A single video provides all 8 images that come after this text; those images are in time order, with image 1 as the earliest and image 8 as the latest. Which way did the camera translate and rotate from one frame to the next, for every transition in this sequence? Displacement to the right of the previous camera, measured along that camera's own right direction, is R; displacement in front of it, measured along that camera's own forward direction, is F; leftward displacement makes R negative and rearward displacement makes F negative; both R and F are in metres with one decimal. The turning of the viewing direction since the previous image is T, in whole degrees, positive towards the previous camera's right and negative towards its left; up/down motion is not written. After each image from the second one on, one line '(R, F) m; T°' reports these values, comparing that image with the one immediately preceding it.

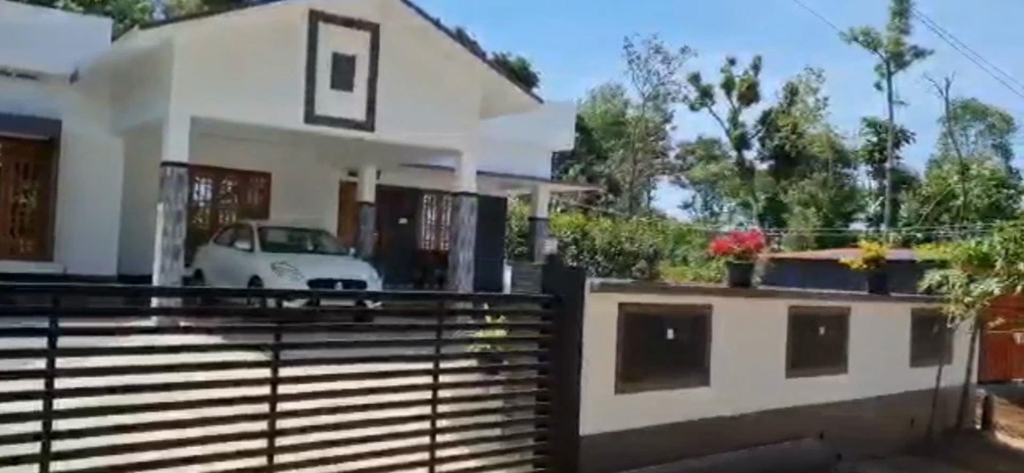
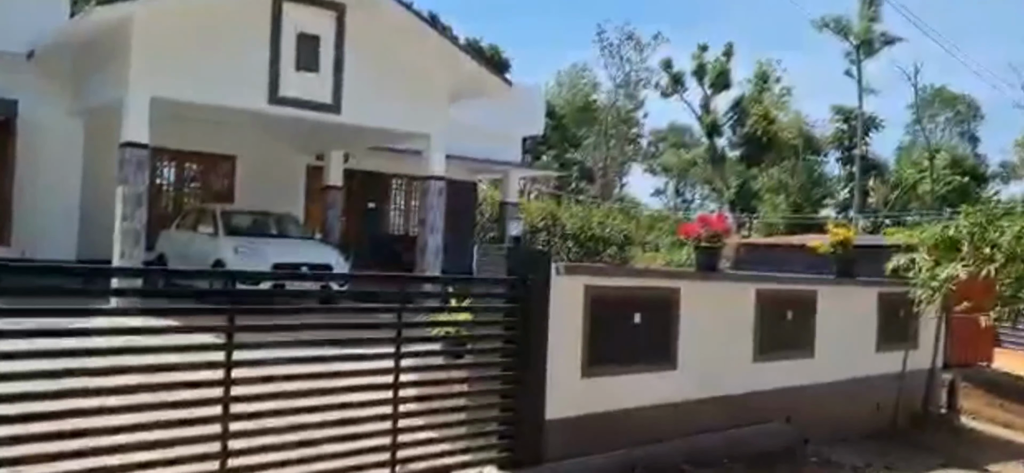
(+0.1, +0.1) m; +2°
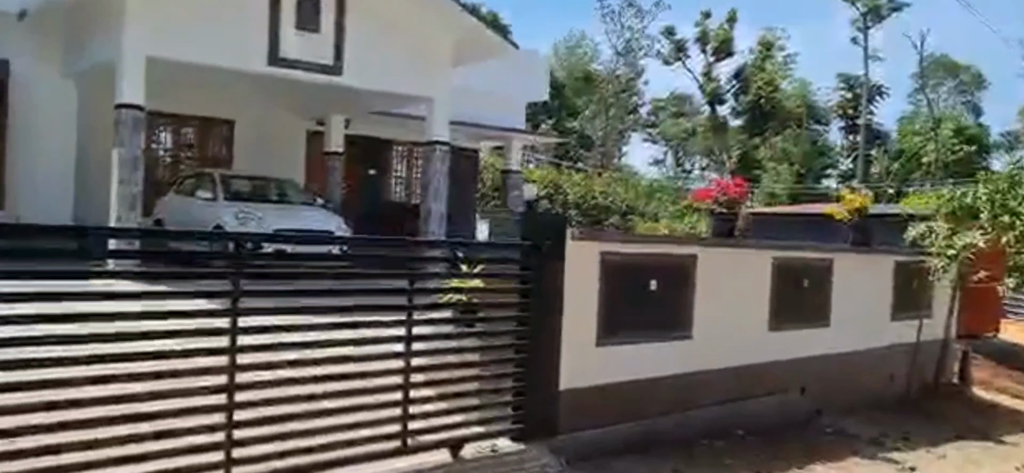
(-0.1, +0.3) m; 0°
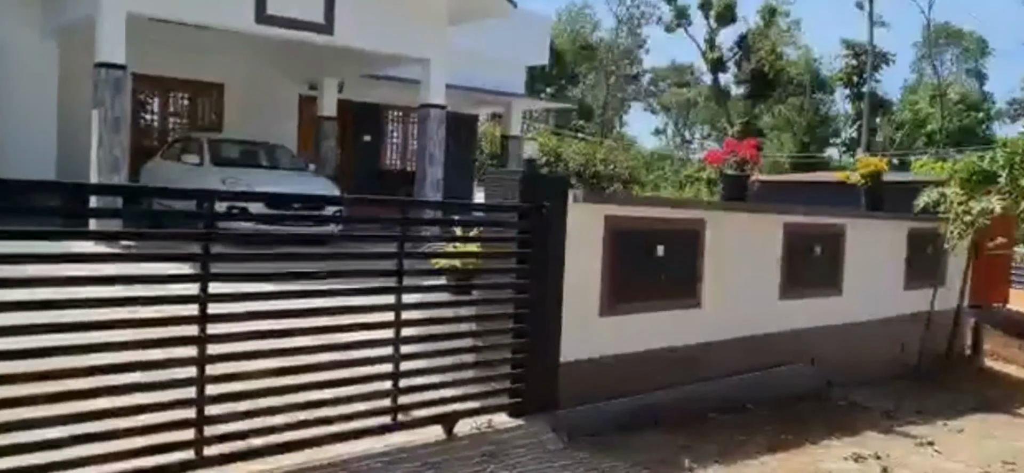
(0.0, +0.4) m; 0°
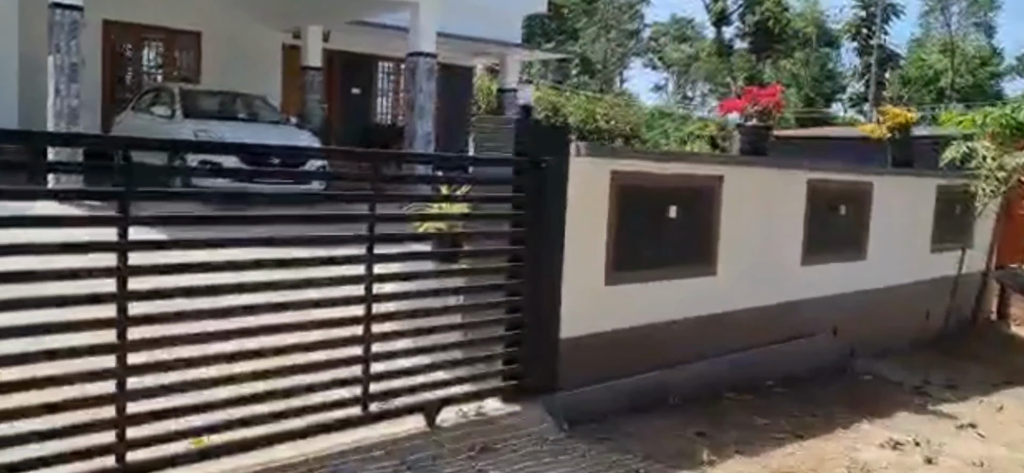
(0.0, +0.8) m; 0°
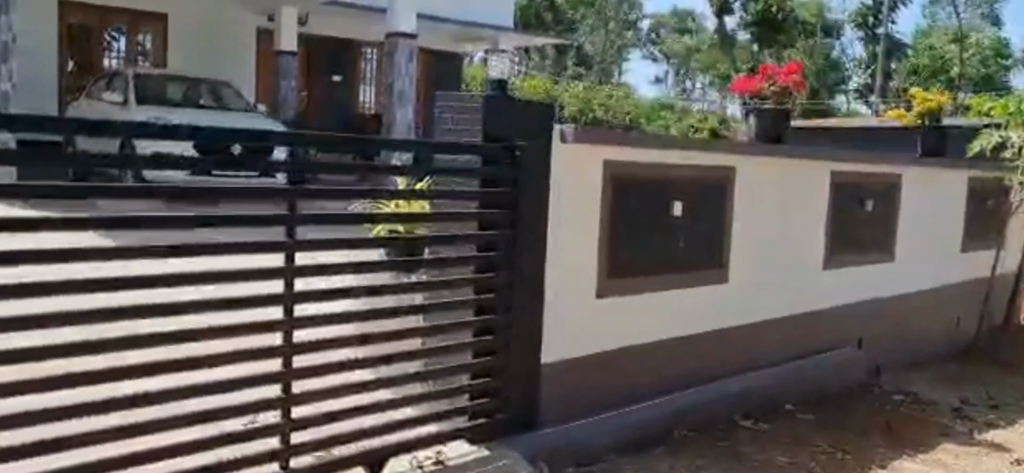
(+0.1, +1.0) m; 0°
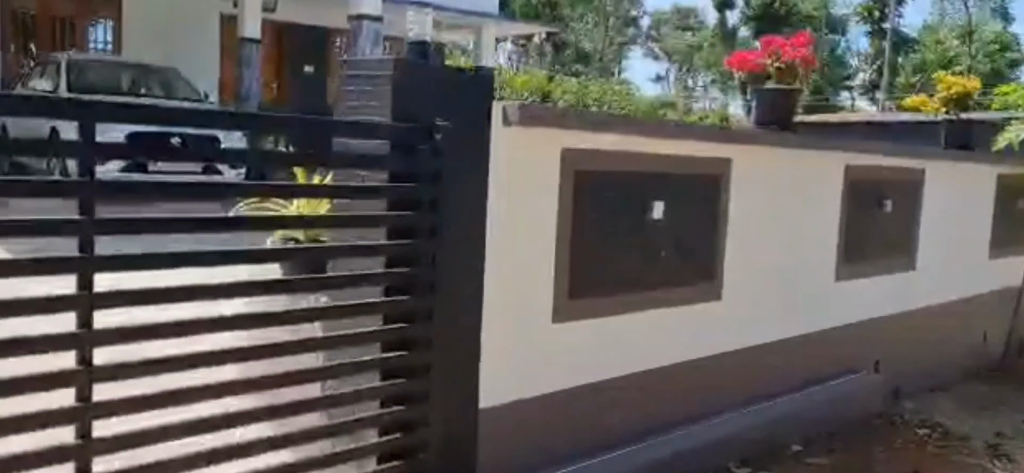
(+0.3, +1.0) m; 0°
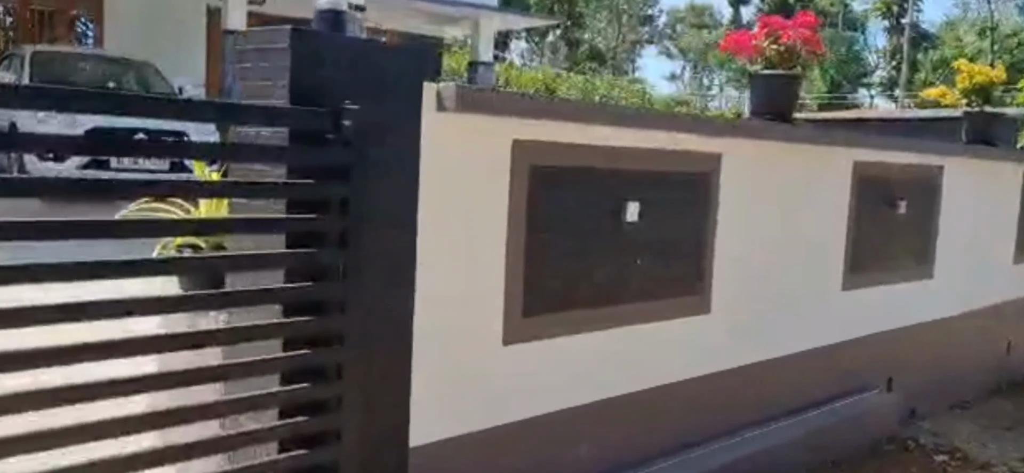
(+0.3, +0.5) m; -1°
